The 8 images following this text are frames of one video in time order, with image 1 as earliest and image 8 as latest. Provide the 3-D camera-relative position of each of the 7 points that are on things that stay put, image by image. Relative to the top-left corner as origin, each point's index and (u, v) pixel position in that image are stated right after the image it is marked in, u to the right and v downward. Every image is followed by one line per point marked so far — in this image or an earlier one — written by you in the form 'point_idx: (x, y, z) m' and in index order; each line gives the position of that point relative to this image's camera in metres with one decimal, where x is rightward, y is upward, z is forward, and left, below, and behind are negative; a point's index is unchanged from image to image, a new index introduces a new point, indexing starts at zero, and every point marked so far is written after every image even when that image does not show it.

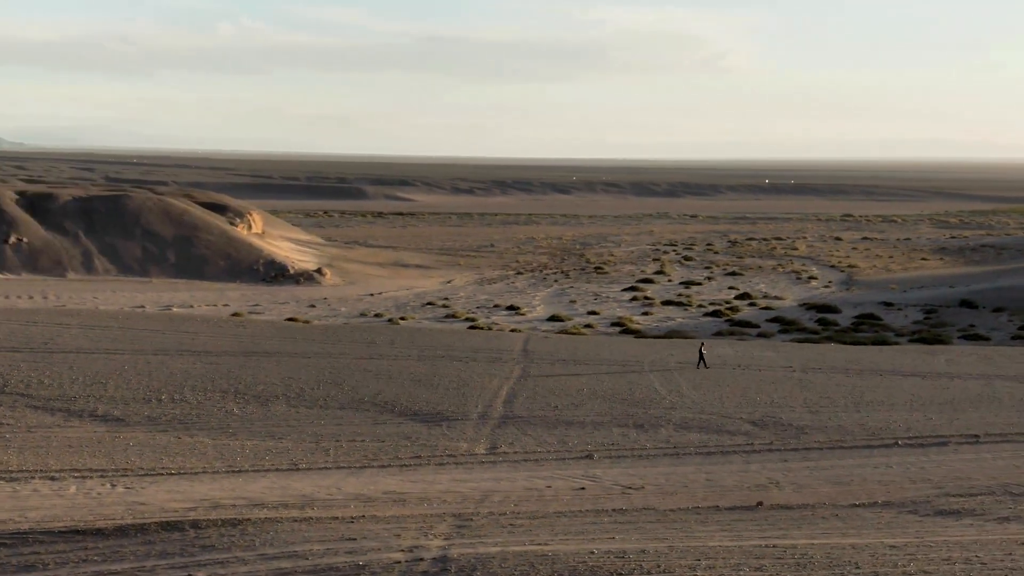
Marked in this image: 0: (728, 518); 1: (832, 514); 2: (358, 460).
0: (+1.4, -1.5, +9.9) m
1: (+2.2, -1.6, +10.2) m
2: (-1.2, -1.3, +11.3) m
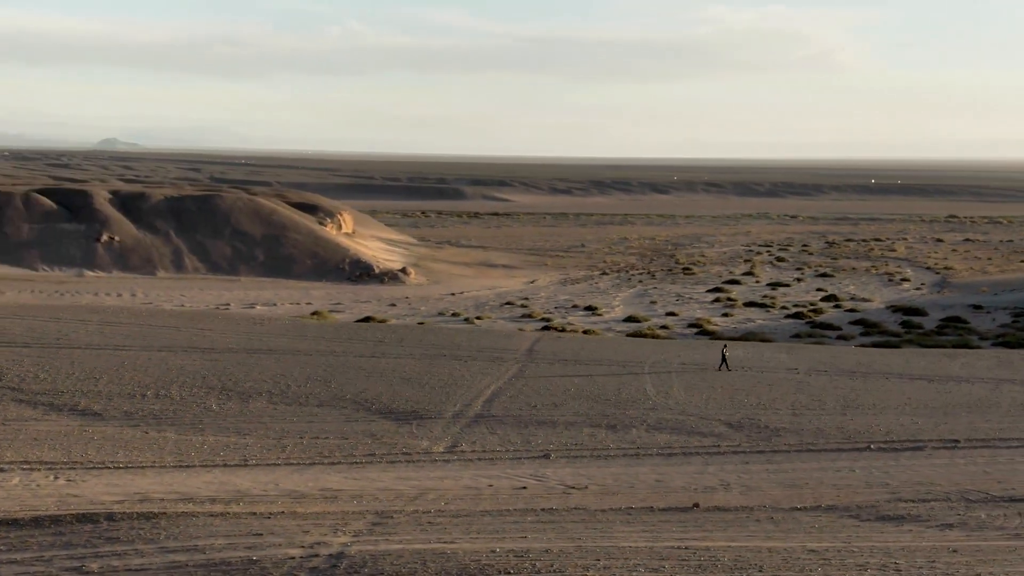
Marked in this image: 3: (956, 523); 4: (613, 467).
0: (+0.9, -1.5, +9.8) m
1: (+1.7, -1.6, +10.1) m
2: (-1.6, -1.3, +11.4) m
3: (+3.1, -1.6, +10.3) m
4: (+0.8, -1.4, +11.6) m
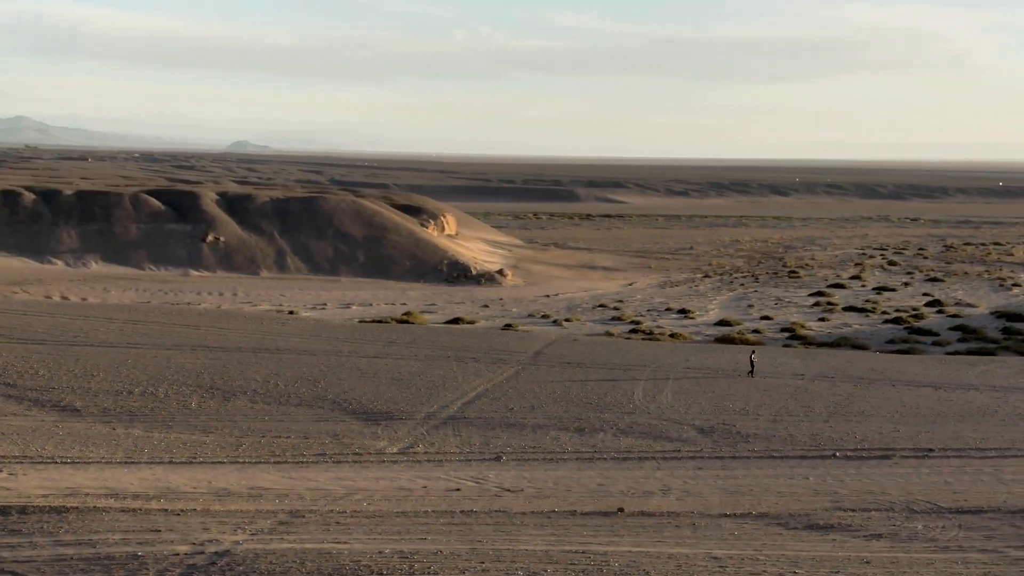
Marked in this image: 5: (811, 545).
0: (+0.4, -1.6, +9.8) m
1: (+1.2, -1.6, +10.0) m
2: (-2.0, -1.3, +11.6) m
3: (+2.5, -1.7, +10.1) m
4: (+0.3, -1.4, +11.6) m
5: (+1.9, -1.7, +9.6) m
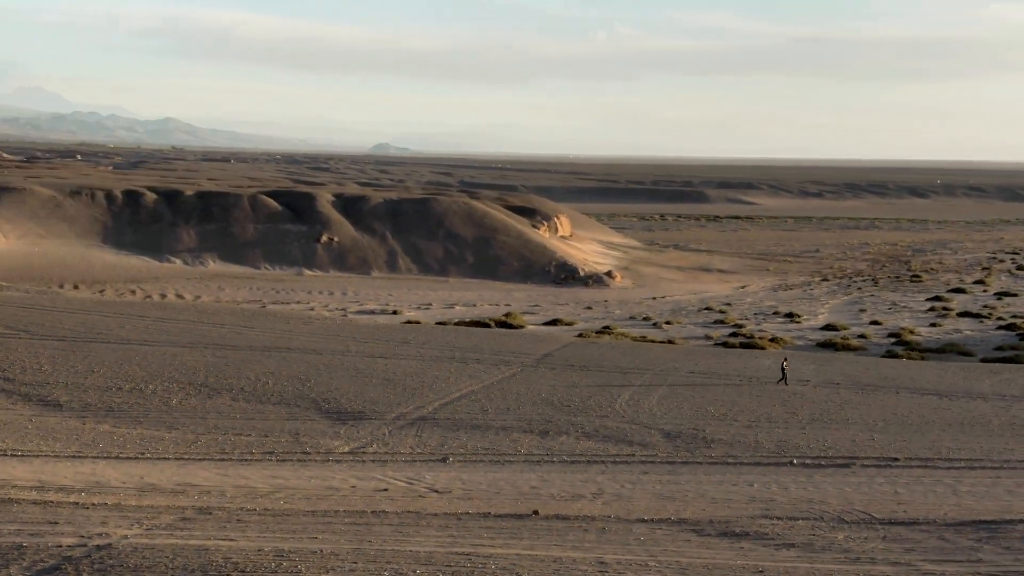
0: (-0.3, -1.6, +9.8) m
1: (+0.6, -1.6, +10.0) m
2: (-2.4, -1.3, +11.8) m
3: (+1.9, -1.7, +9.9) m
4: (-0.1, -1.5, +11.6) m
5: (+1.3, -1.7, +9.5) m
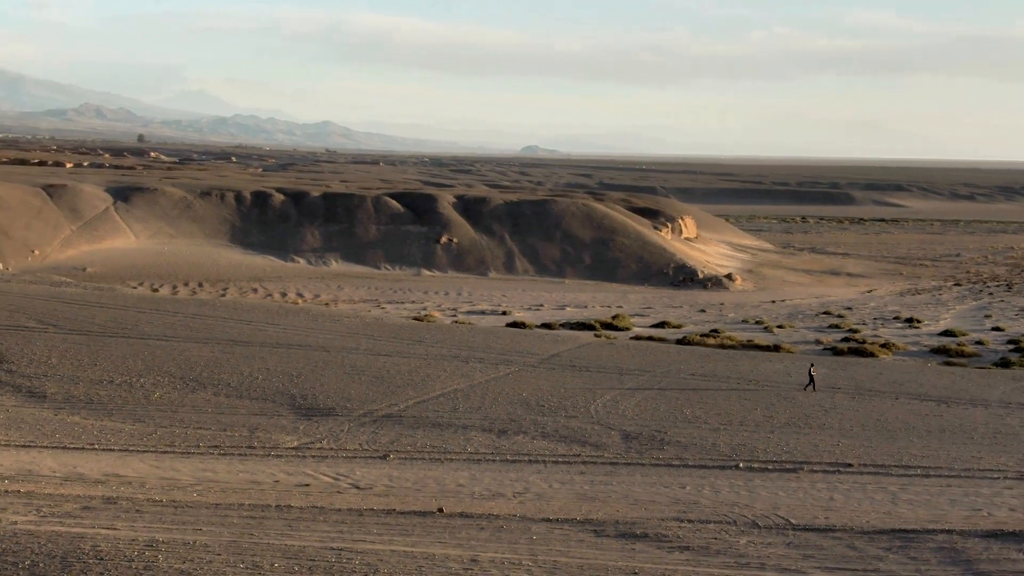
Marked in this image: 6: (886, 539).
0: (-0.9, -1.6, +9.9) m
1: (-0.1, -1.6, +10.0) m
2: (-2.9, -1.3, +12.1) m
3: (+1.2, -1.7, +9.8) m
4: (-0.6, -1.4, +11.6) m
5: (+0.6, -1.7, +9.4) m
6: (+2.6, -1.7, +10.1) m
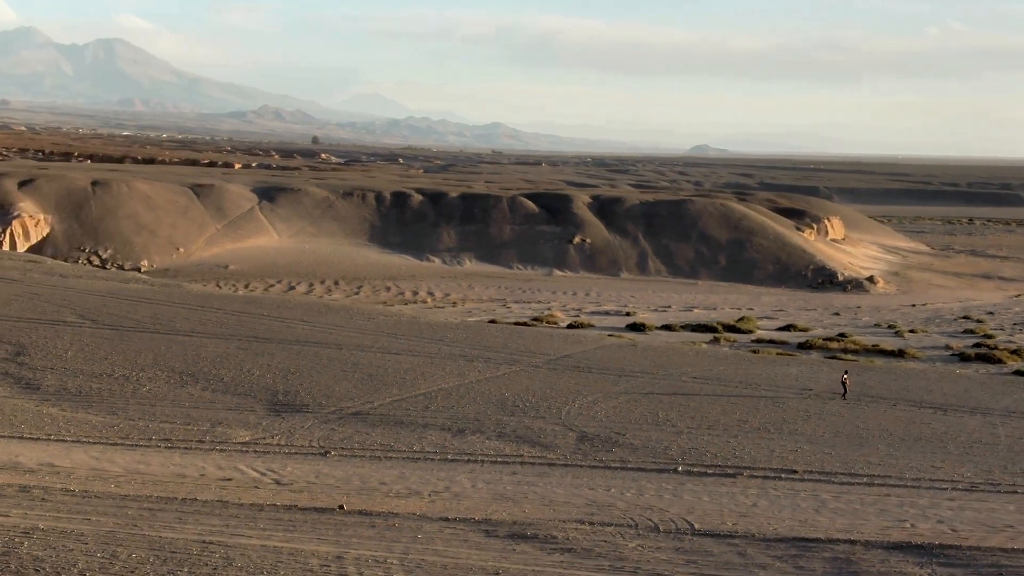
0: (-1.7, -1.6, +10.1) m
1: (-0.8, -1.6, +10.1) m
2: (-3.4, -1.3, +12.5) m
3: (+0.4, -1.7, +9.7) m
4: (-1.2, -1.4, +11.8) m
5: (-0.2, -1.7, +9.5) m
6: (+1.8, -1.7, +9.9) m
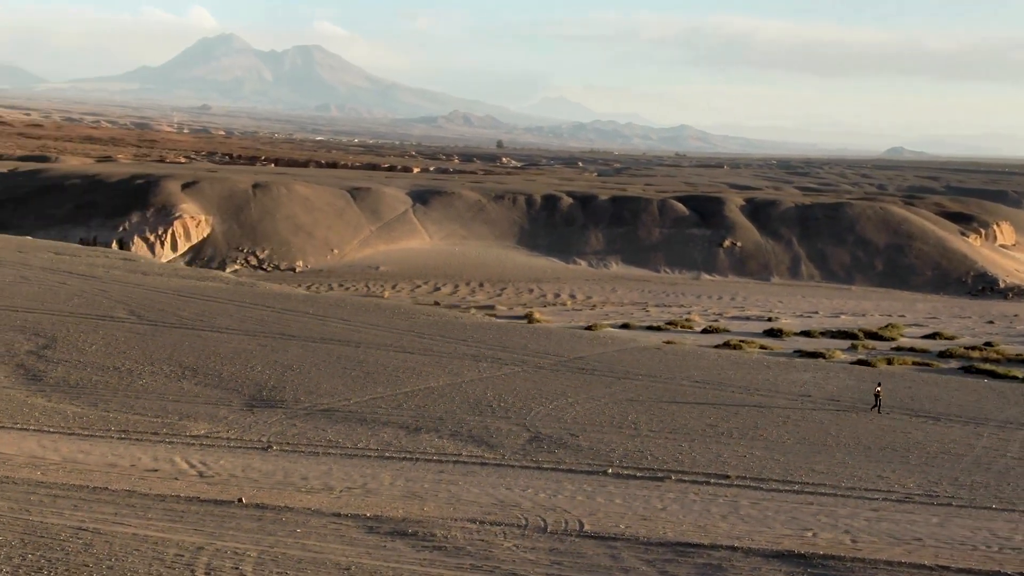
0: (-2.5, -1.5, +10.4) m
1: (-1.6, -1.6, +10.3) m
2: (-3.9, -1.2, +13.0) m
3: (-0.4, -1.7, +9.8) m
4: (-1.8, -1.4, +12.0) m
5: (-1.1, -1.7, +9.6) m
6: (+1.0, -1.7, +9.8) m
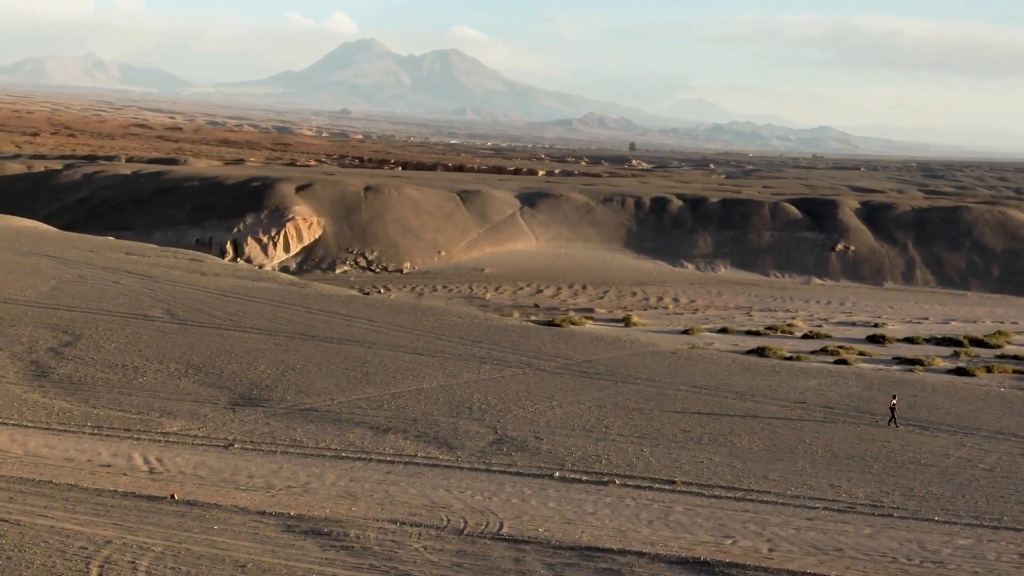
0: (-3.0, -1.5, +10.7) m
1: (-2.2, -1.6, +10.5) m
2: (-4.2, -1.2, +13.4) m
3: (-1.0, -1.7, +9.9) m
4: (-2.2, -1.4, +12.2) m
5: (-1.7, -1.7, +9.8) m
6: (+0.4, -1.8, +9.7) m
